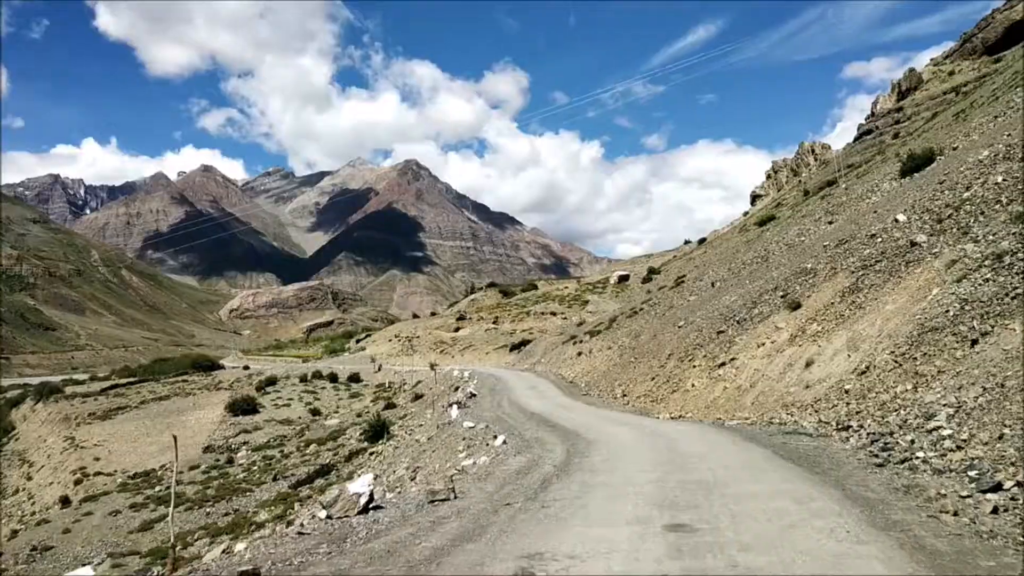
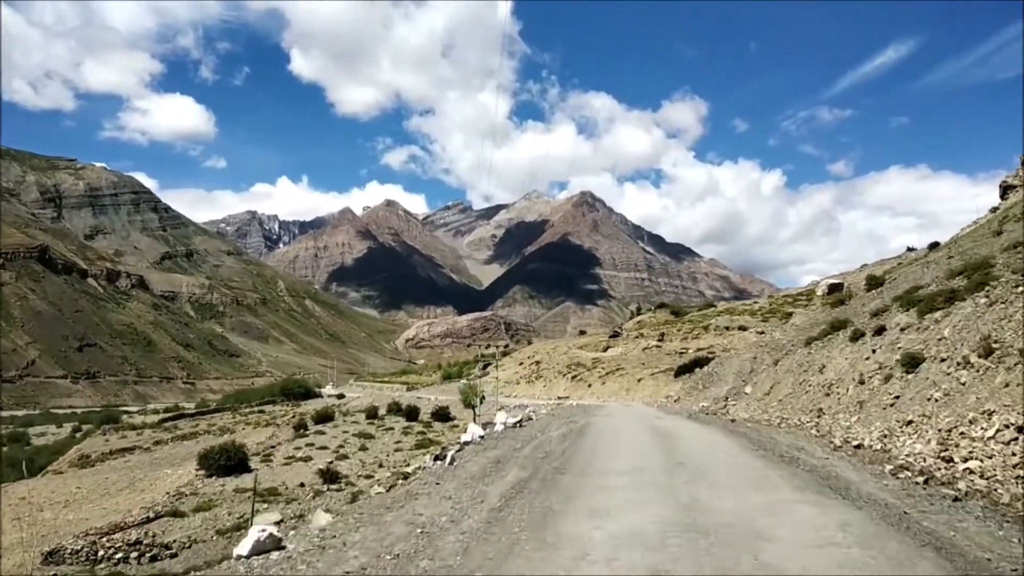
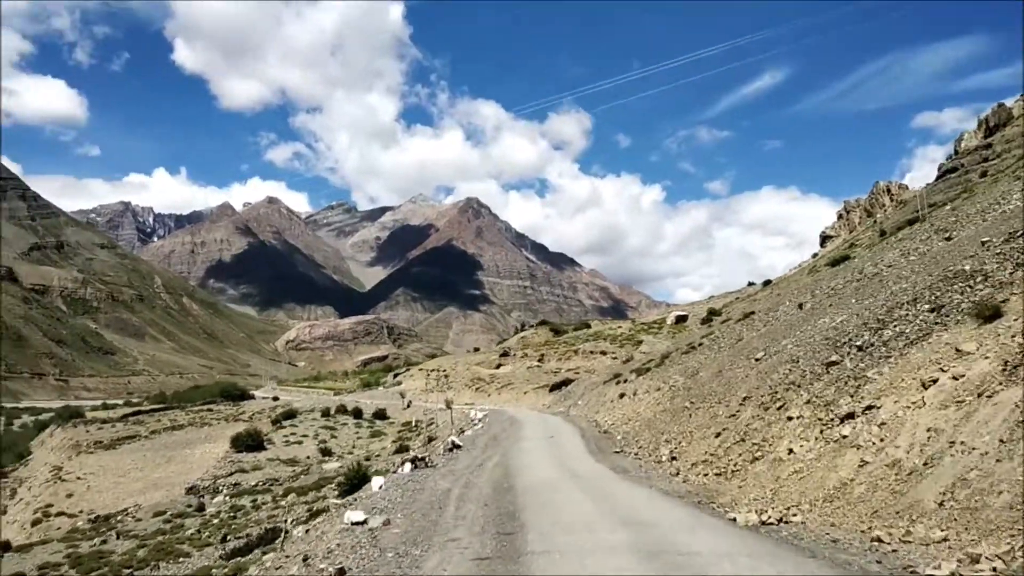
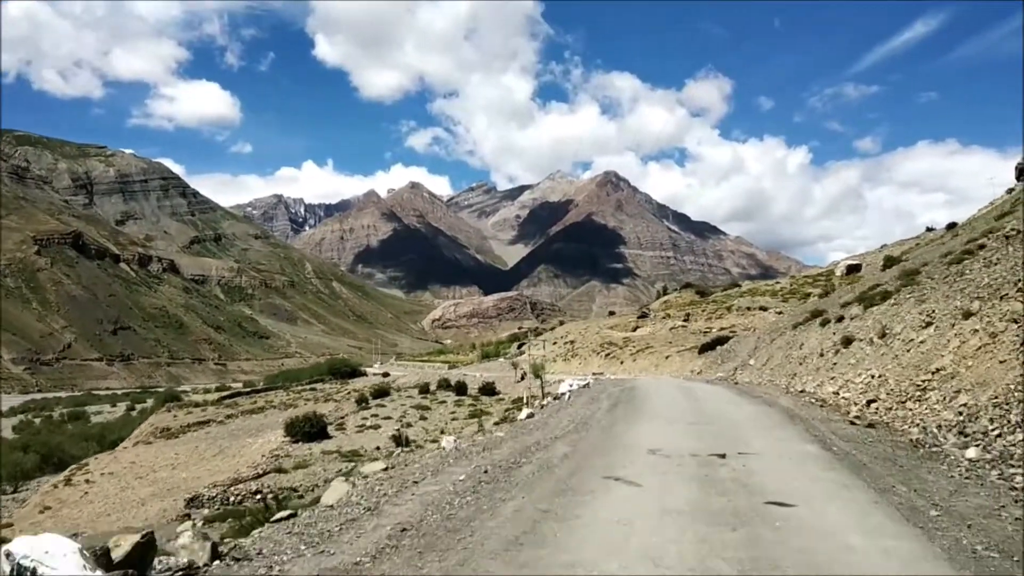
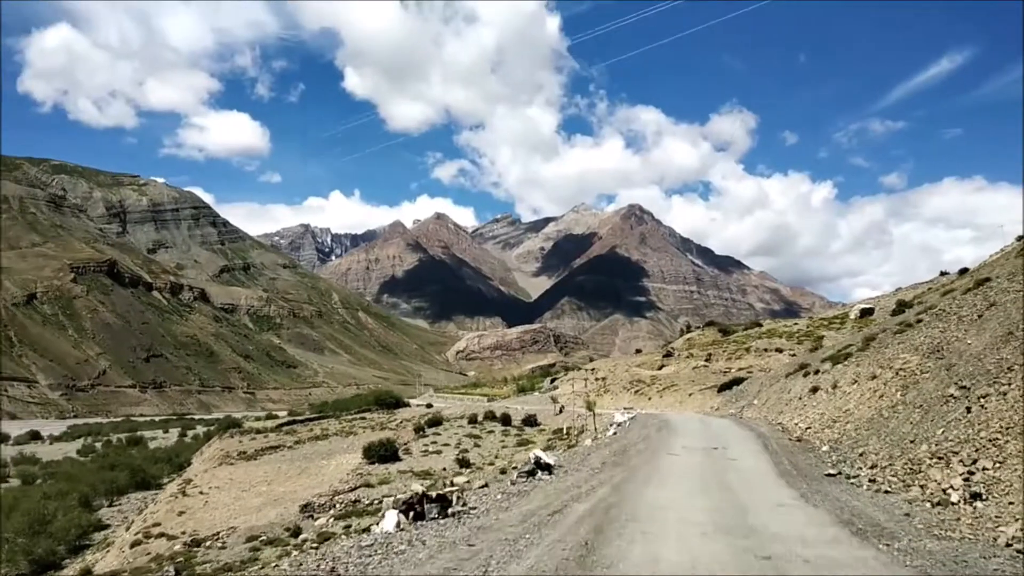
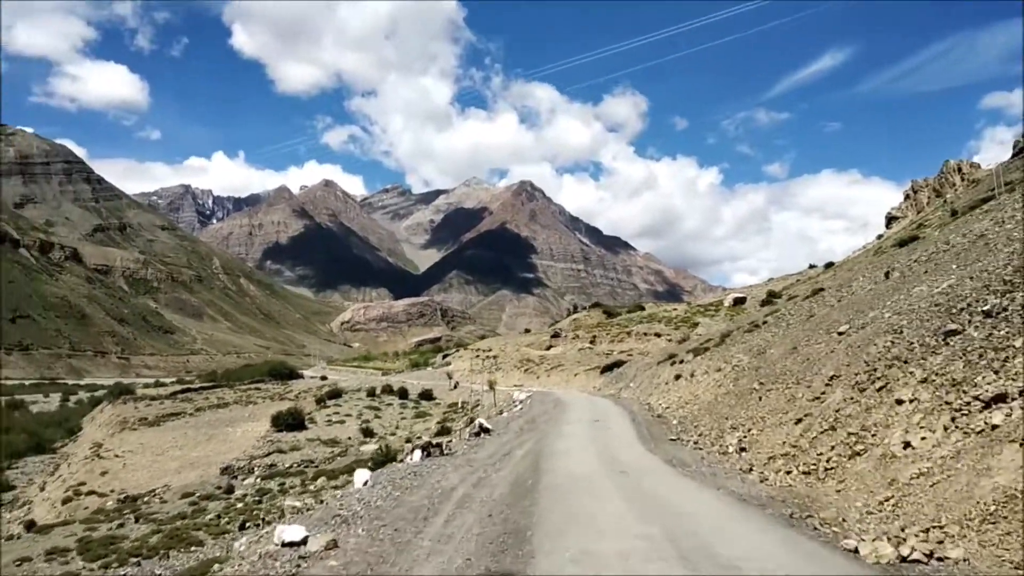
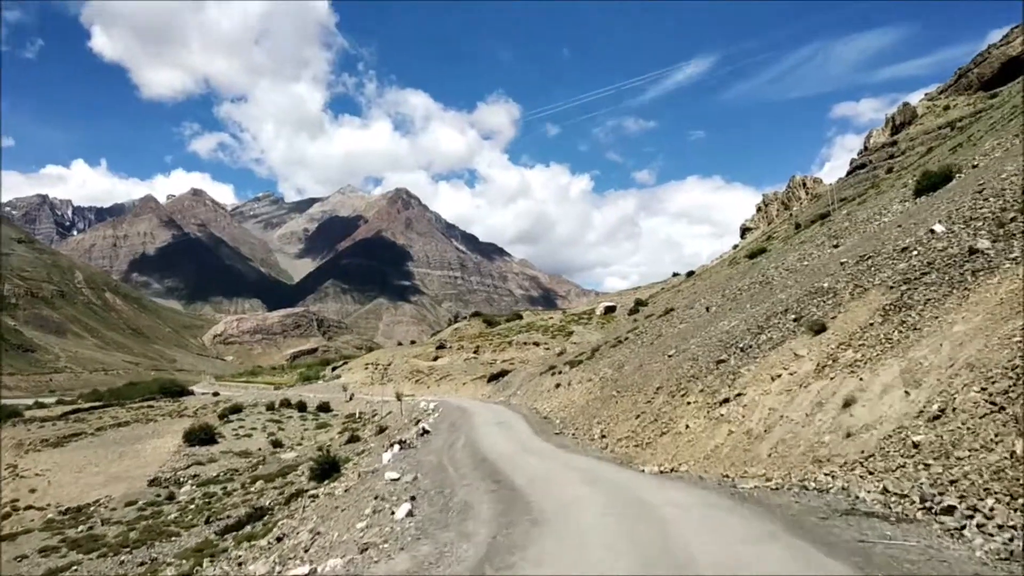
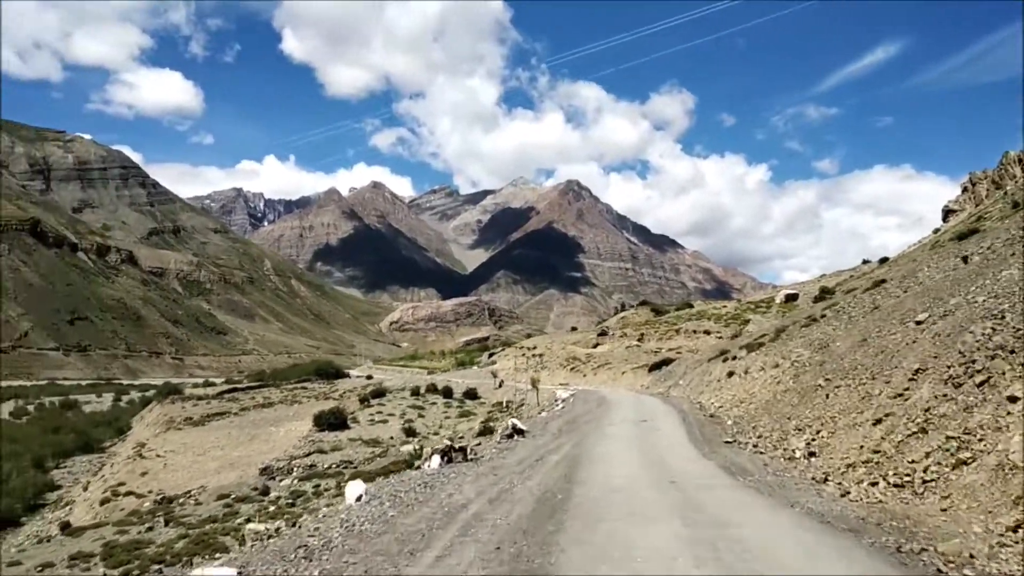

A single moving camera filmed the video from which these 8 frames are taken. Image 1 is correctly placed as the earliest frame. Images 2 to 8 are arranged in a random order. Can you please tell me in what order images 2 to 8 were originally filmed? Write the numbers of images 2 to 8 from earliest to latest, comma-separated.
7, 3, 6, 8, 5, 4, 2
